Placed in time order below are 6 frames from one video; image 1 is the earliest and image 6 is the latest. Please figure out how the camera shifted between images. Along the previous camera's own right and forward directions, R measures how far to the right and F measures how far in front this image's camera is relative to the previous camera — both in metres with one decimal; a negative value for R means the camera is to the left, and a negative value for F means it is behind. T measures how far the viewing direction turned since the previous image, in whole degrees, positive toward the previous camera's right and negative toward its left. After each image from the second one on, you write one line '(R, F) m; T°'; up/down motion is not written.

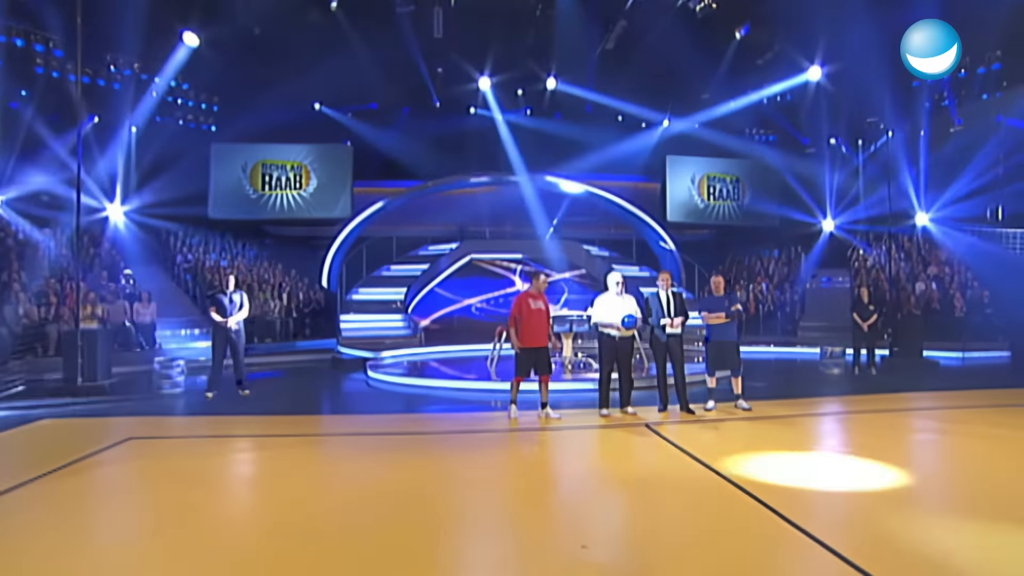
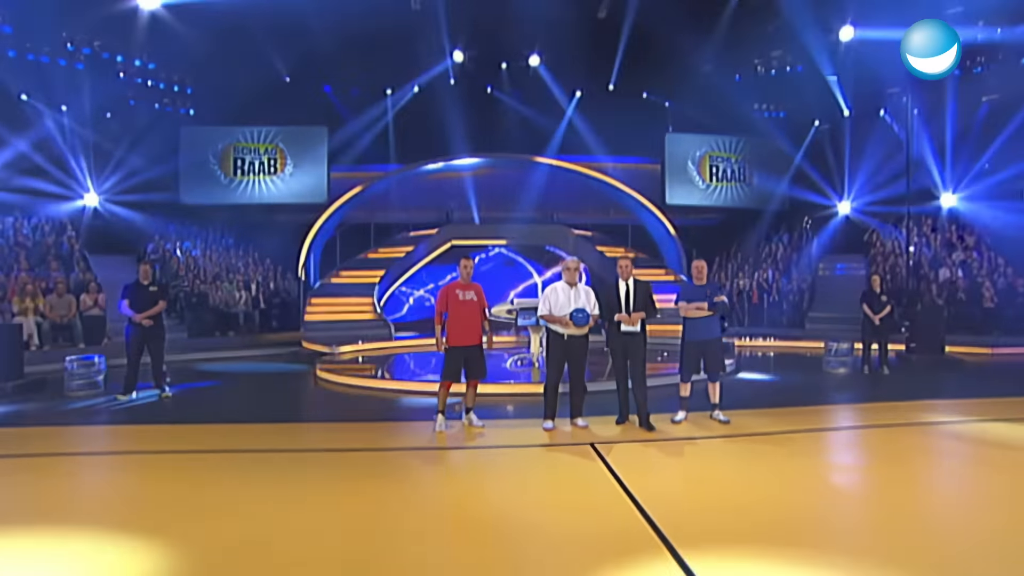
(+1.0, +1.0) m; -3°
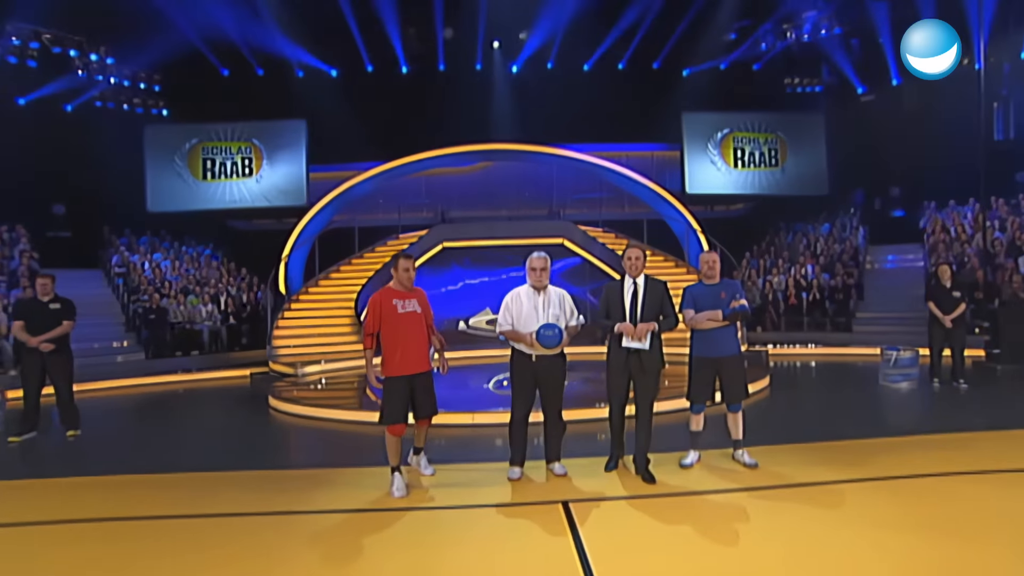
(+0.7, +1.6) m; -3°
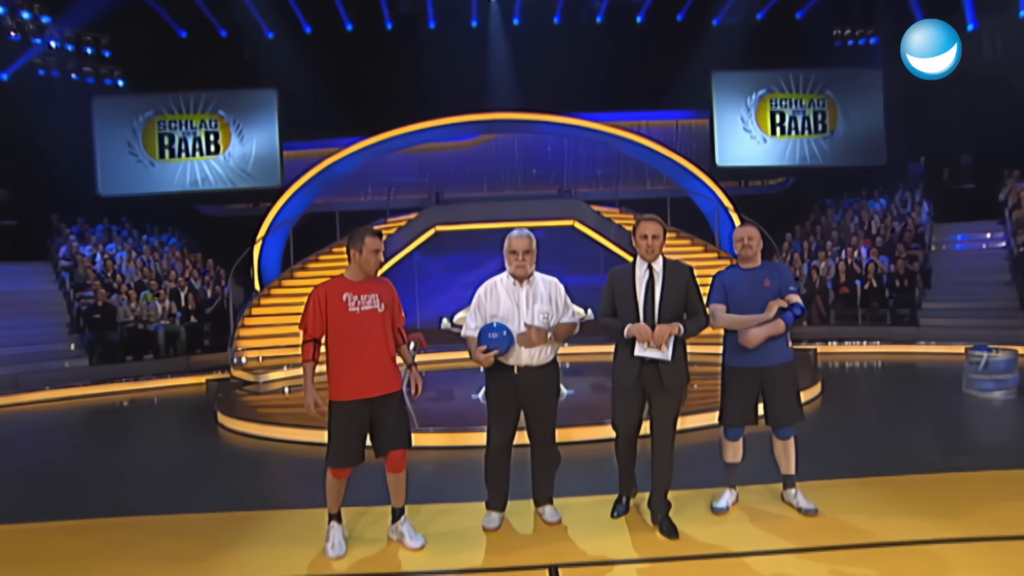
(+0.4, +1.6) m; -2°
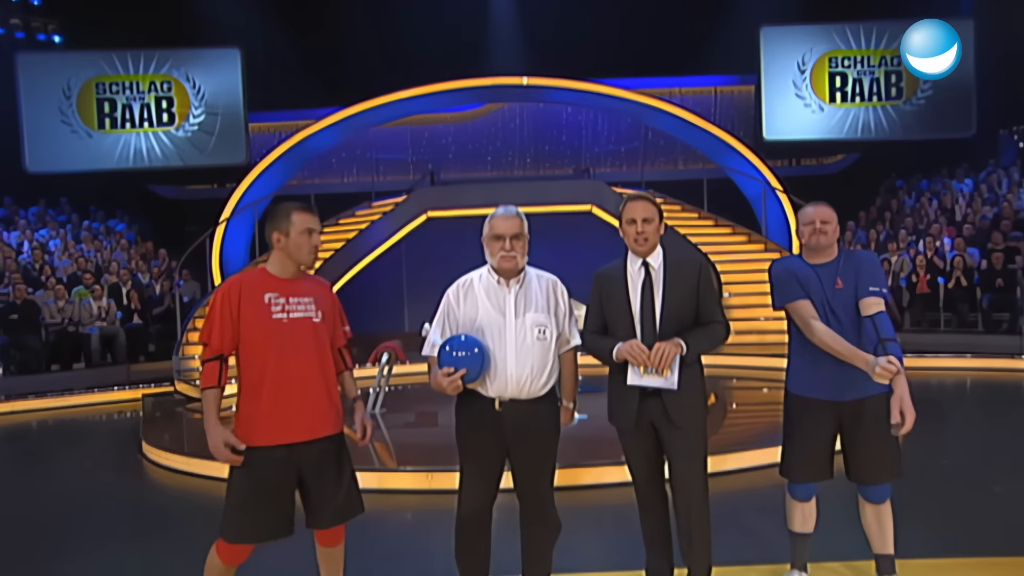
(+0.2, +1.8) m; -2°
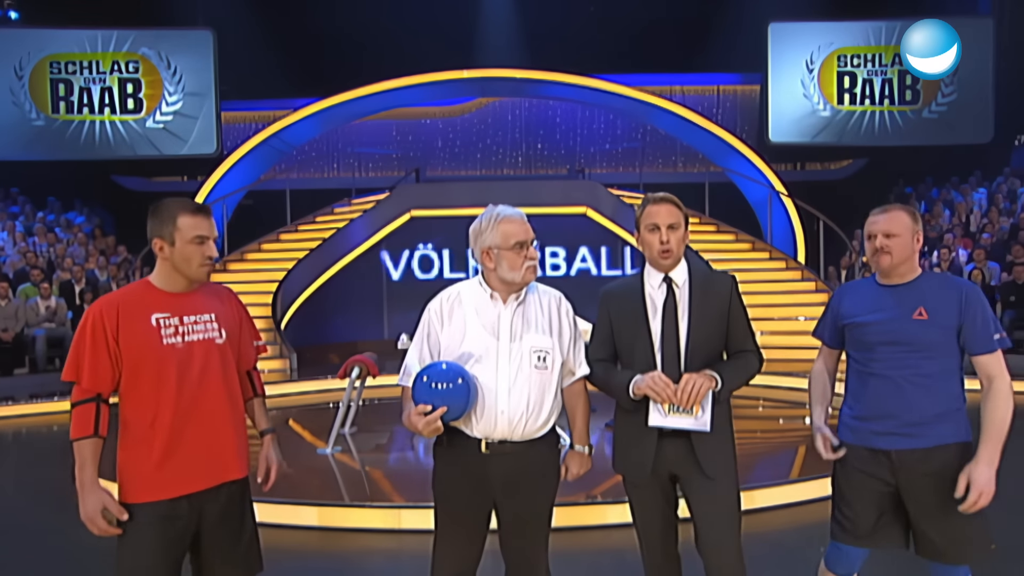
(0.0, +0.6) m; +1°
